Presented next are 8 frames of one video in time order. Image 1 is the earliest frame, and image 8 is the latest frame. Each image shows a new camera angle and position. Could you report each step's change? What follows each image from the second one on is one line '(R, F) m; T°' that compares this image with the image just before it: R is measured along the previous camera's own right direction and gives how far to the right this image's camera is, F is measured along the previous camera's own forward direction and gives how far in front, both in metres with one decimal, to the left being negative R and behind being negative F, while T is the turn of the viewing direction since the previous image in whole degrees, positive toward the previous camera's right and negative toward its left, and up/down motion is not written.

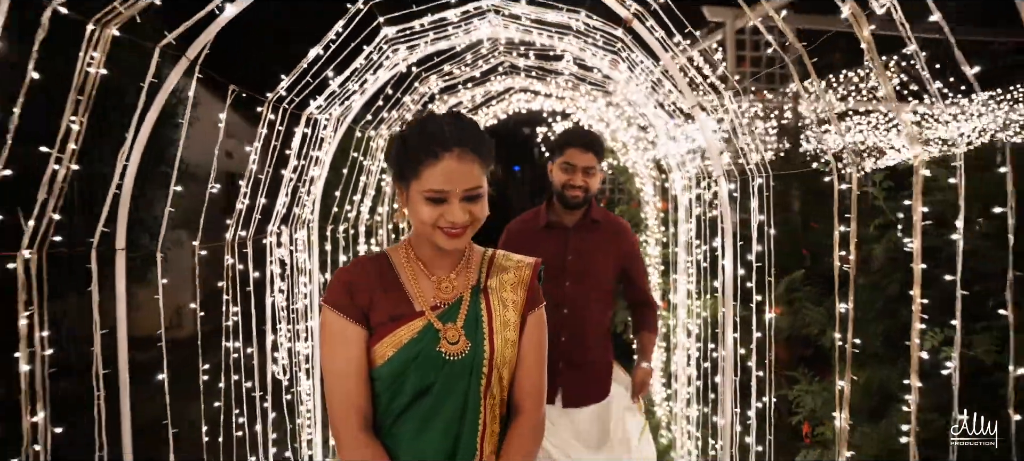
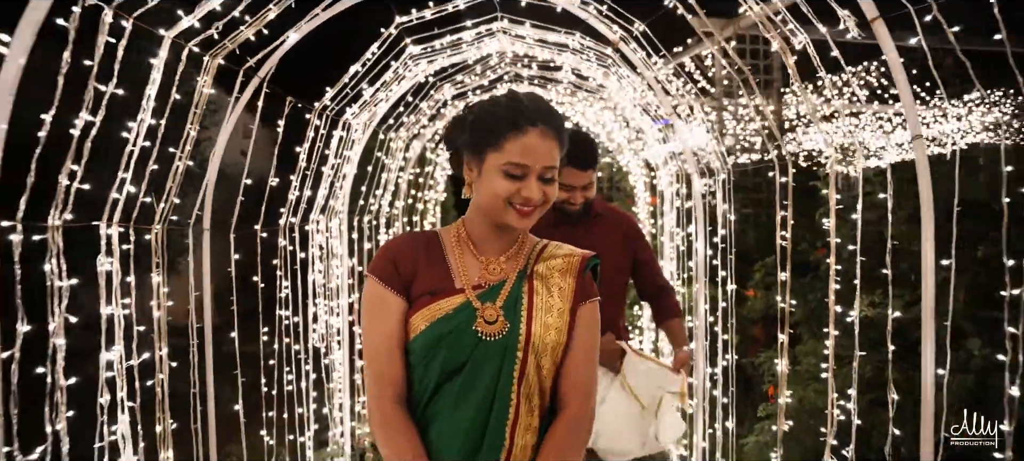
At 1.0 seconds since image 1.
(0.0, -0.7) m; 0°
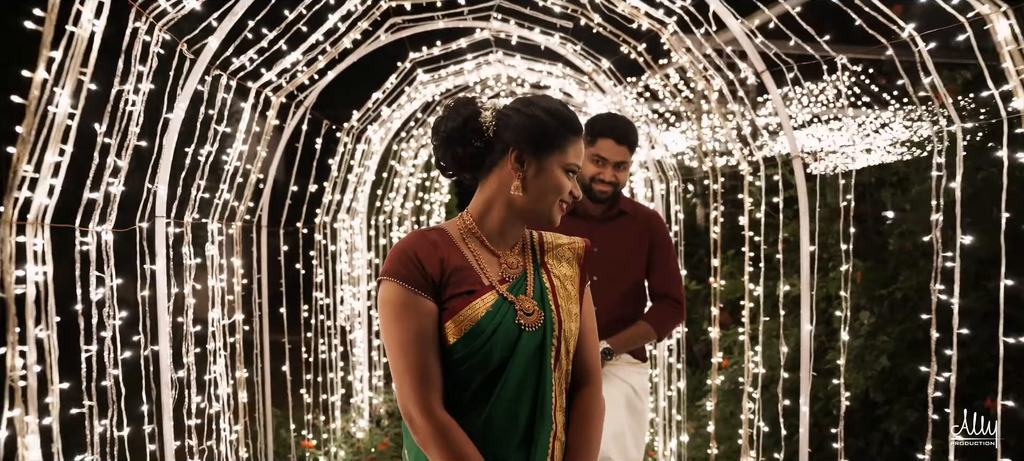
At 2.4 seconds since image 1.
(+0.1, -0.9) m; 0°
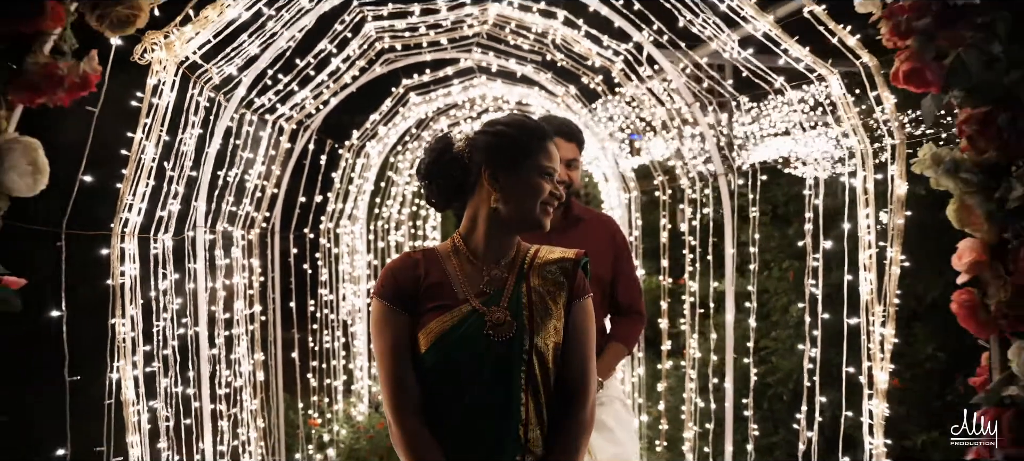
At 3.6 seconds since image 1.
(+0.2, -0.7) m; 0°
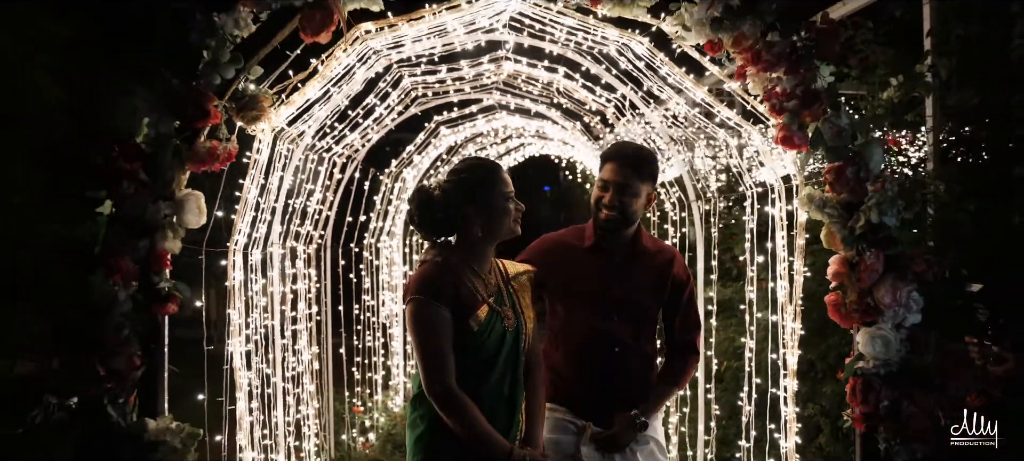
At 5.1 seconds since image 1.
(+0.2, -0.9) m; -3°
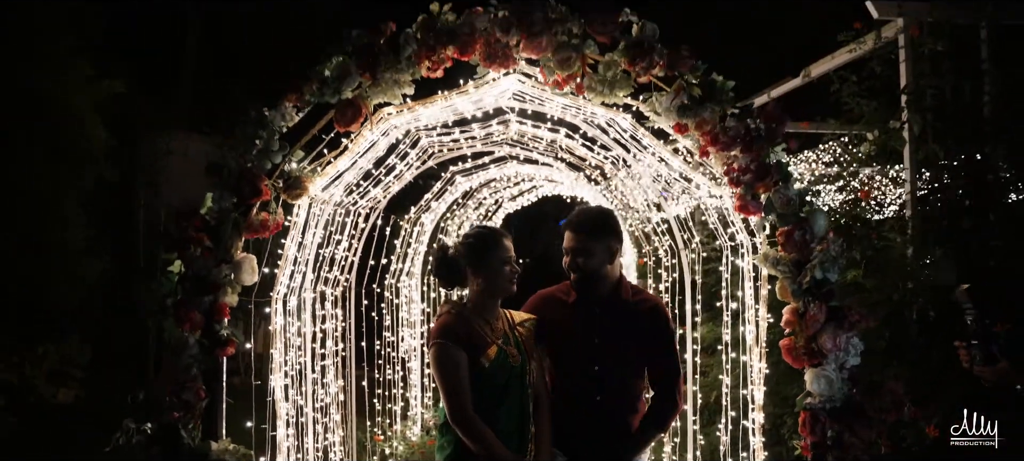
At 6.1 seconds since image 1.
(+0.1, -0.5) m; -1°
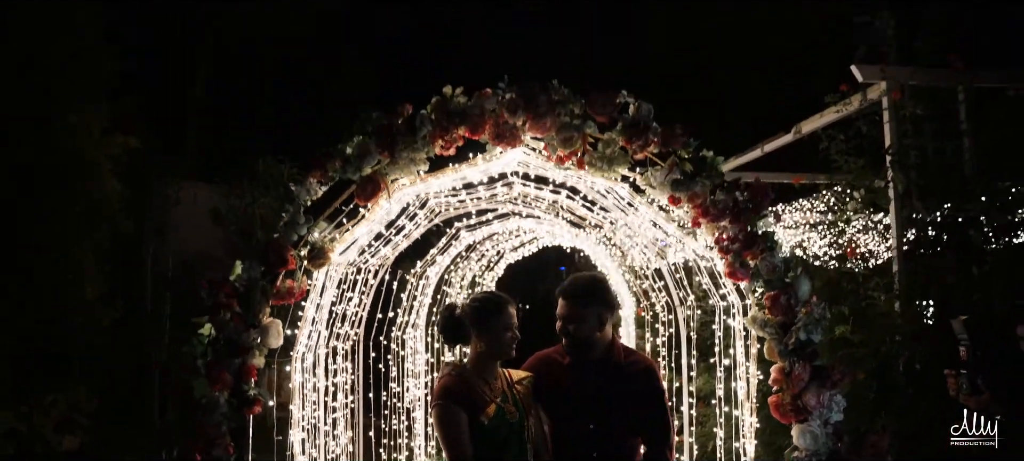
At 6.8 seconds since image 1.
(0.0, -0.3) m; 0°
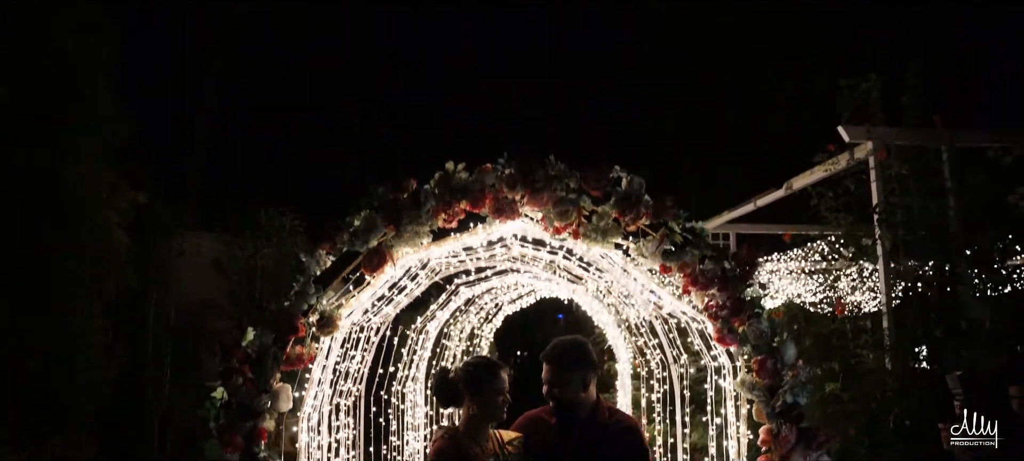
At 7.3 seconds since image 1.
(0.0, -0.2) m; 0°
